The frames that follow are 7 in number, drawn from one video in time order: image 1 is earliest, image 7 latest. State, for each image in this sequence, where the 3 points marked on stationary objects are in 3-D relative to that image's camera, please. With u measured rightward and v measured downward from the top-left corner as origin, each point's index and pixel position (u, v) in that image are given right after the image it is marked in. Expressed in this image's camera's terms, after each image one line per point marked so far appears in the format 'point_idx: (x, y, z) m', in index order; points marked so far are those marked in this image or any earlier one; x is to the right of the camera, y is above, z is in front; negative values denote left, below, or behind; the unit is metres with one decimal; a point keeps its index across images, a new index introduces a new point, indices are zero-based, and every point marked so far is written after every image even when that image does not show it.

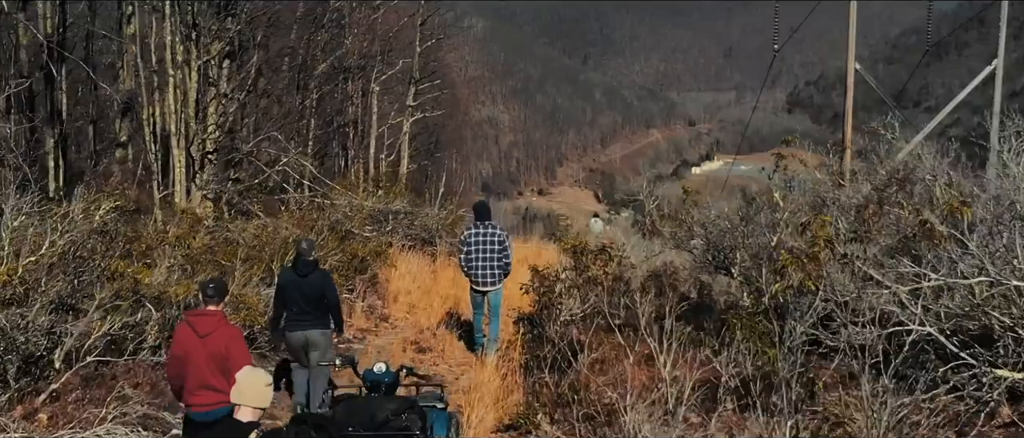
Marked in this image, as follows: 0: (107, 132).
0: (-5.7, +1.2, +18.2) m
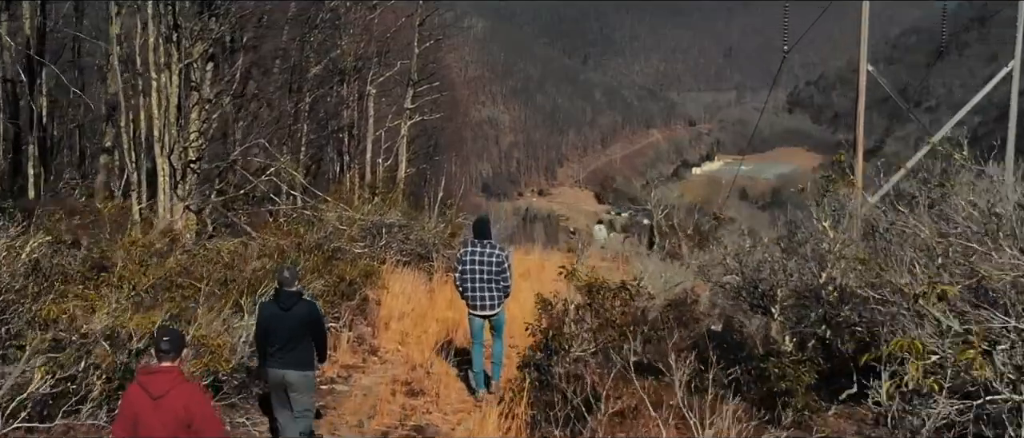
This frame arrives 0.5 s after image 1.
0: (-5.7, +1.1, +17.5) m
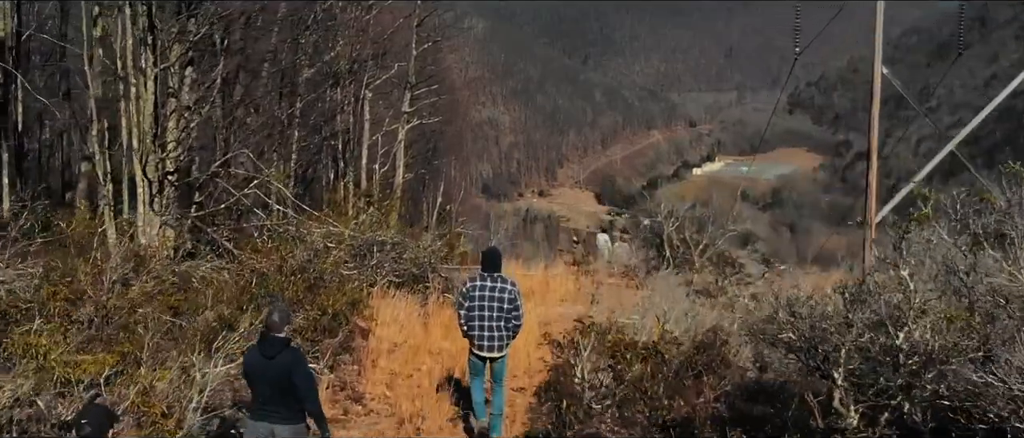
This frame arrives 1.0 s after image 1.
0: (-5.6, +1.0, +16.7) m
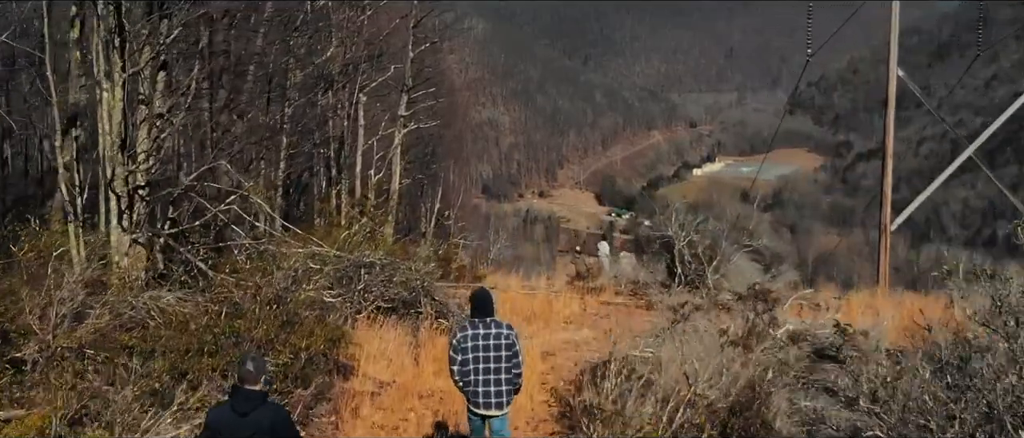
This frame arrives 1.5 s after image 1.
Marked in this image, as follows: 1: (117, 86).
0: (-5.6, +0.9, +15.9) m
1: (-2.7, +0.9, +8.8) m
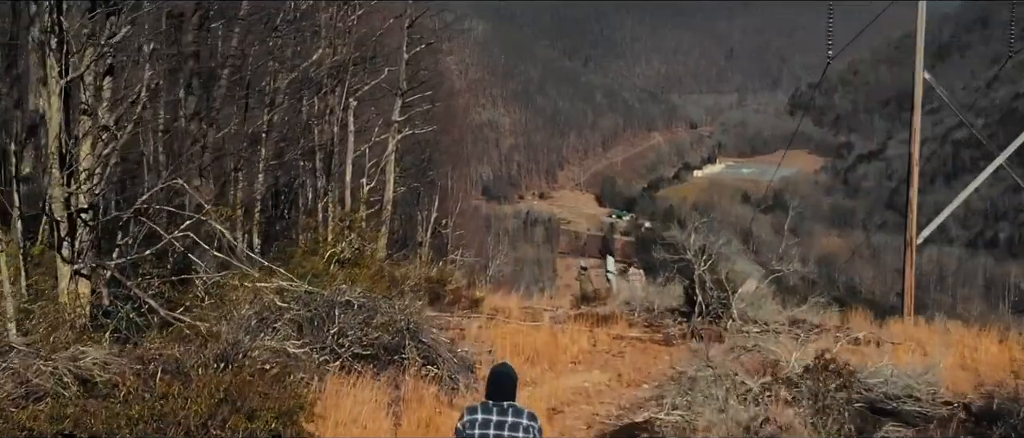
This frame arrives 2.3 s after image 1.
0: (-5.6, +0.7, +14.7) m
1: (-2.7, +0.7, +7.6) m
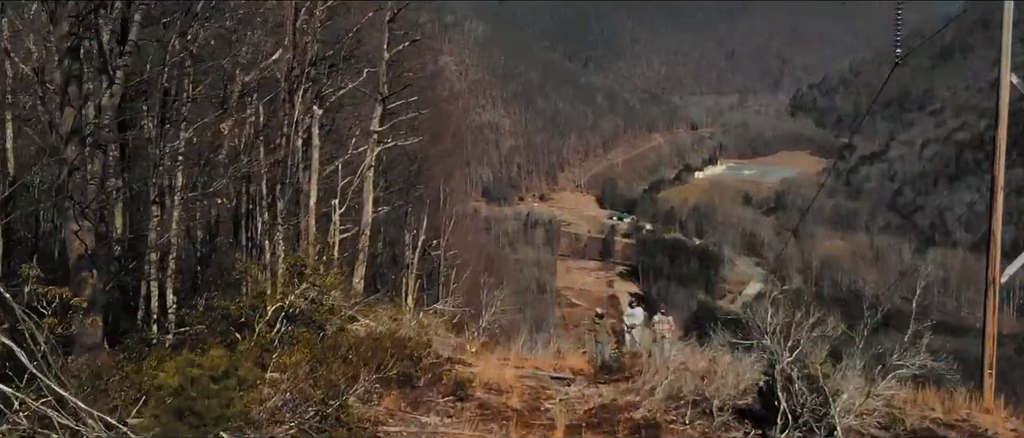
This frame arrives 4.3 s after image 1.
0: (-5.6, +0.3, +11.5) m
1: (-2.7, +0.4, +4.4) m
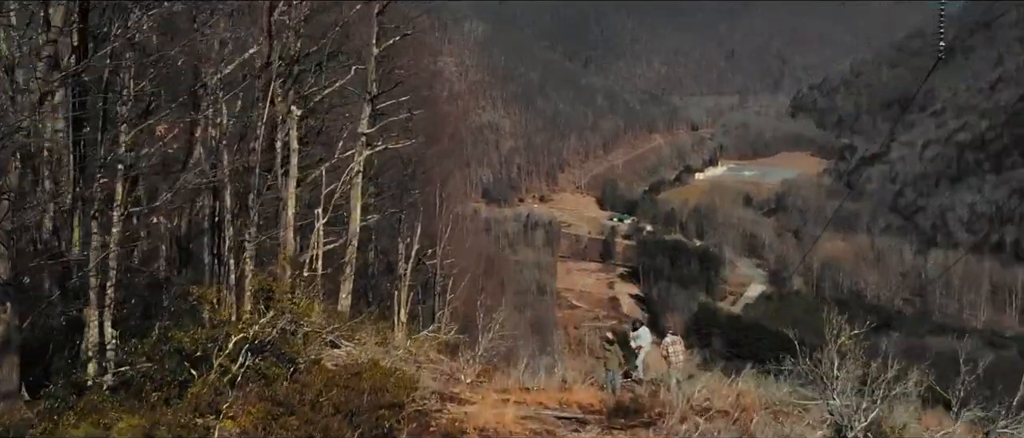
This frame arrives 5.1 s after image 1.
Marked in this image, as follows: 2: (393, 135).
0: (-5.6, +0.2, +10.0) m
1: (-2.7, +0.2, +2.9) m
2: (-1.8, +1.2, +19.4) m
